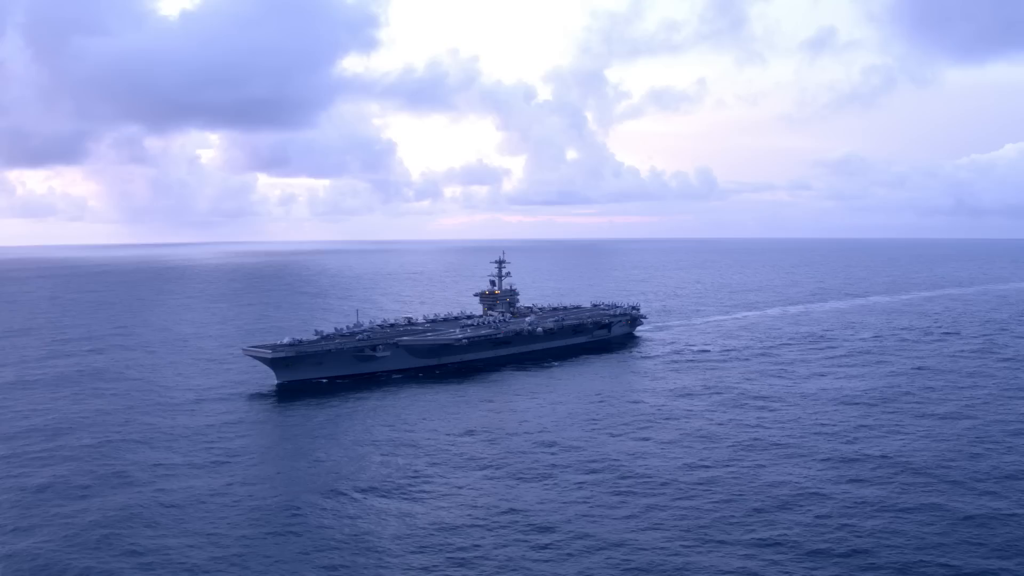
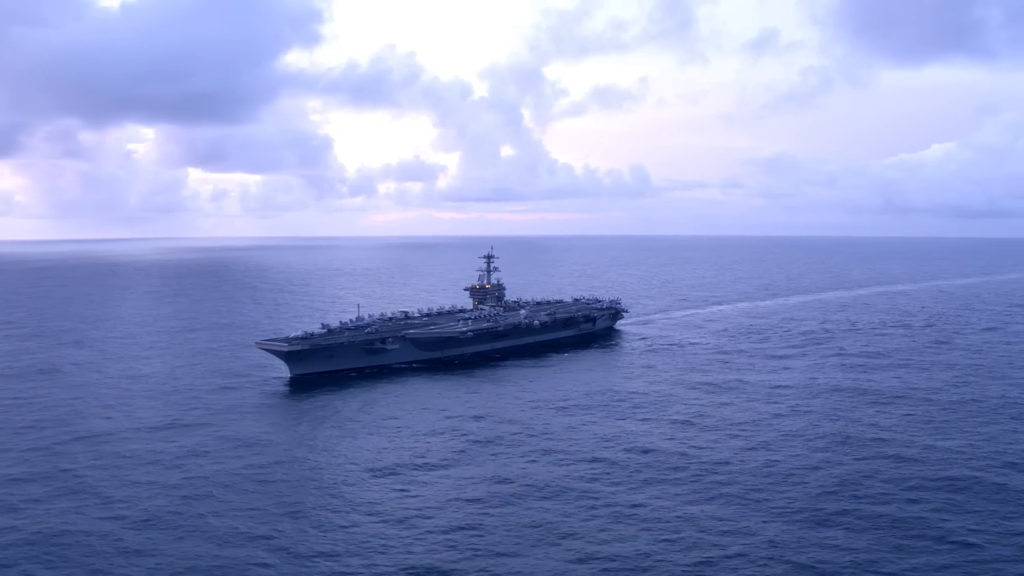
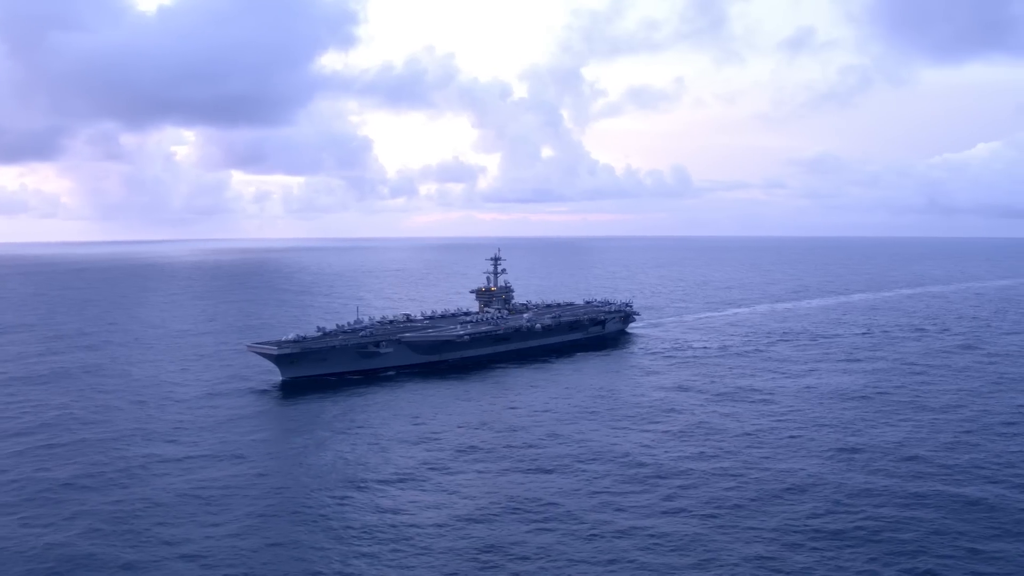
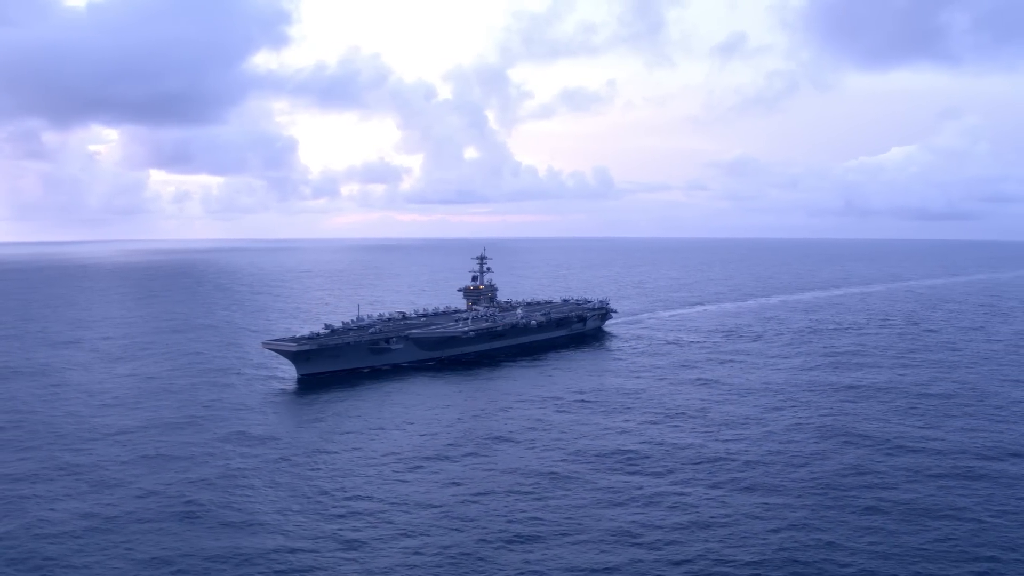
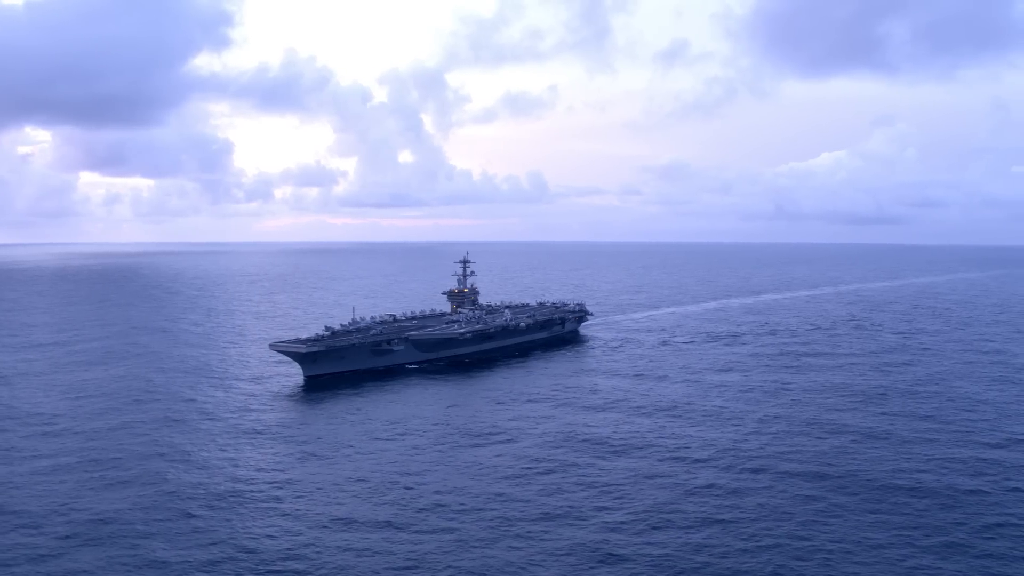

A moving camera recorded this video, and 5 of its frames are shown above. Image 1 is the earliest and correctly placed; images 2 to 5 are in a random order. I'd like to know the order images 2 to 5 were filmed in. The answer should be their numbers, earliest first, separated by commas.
3, 2, 4, 5
